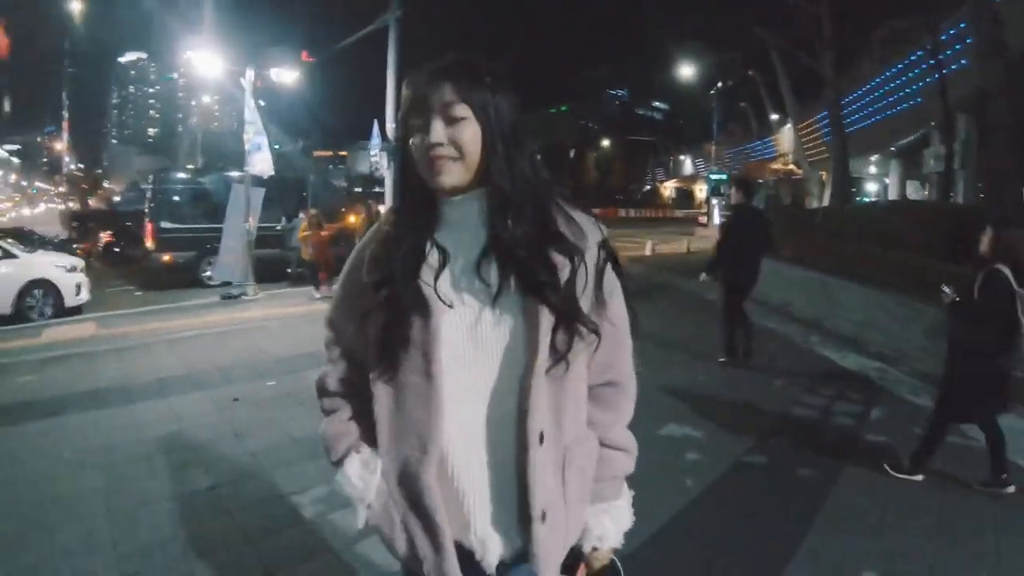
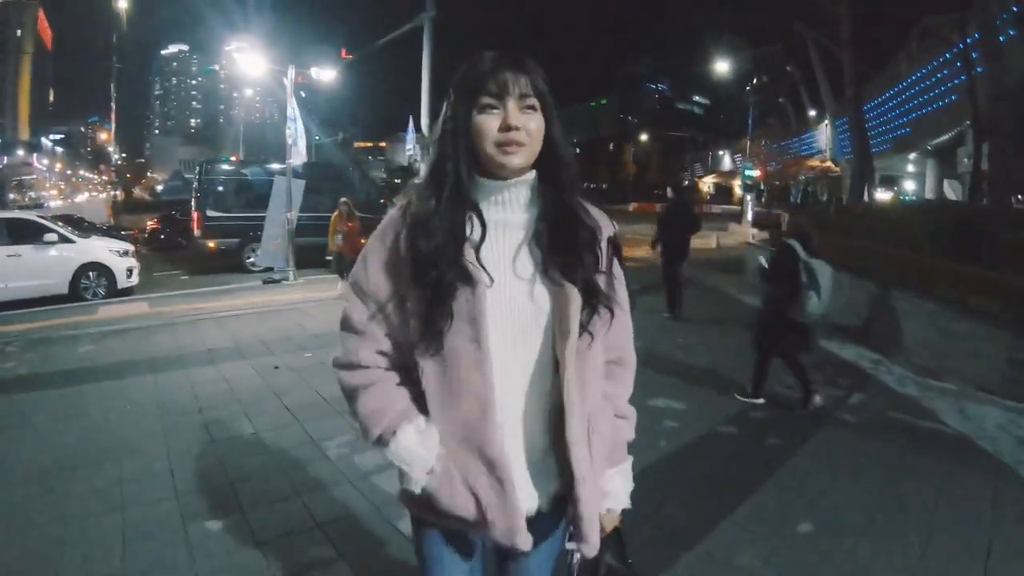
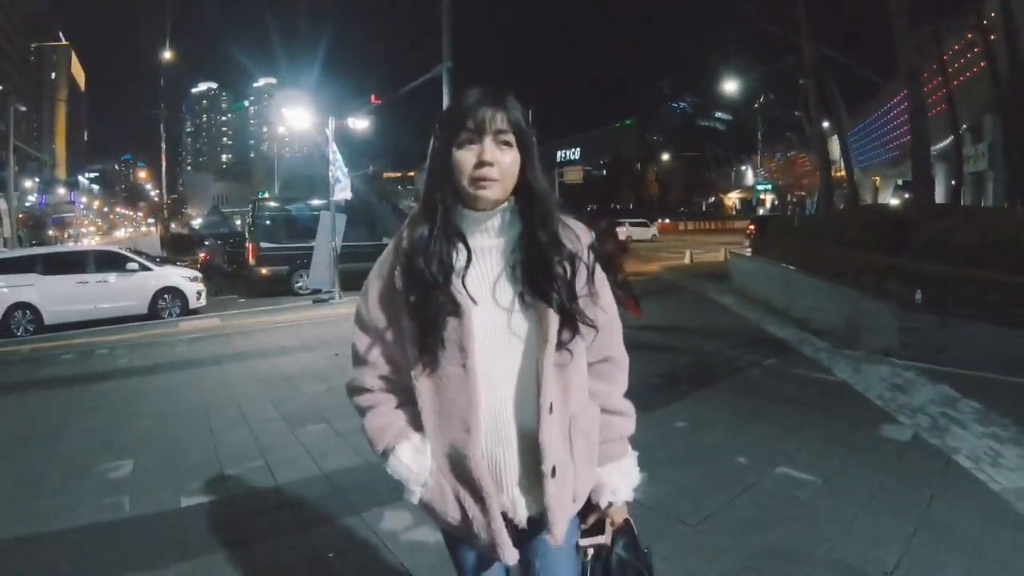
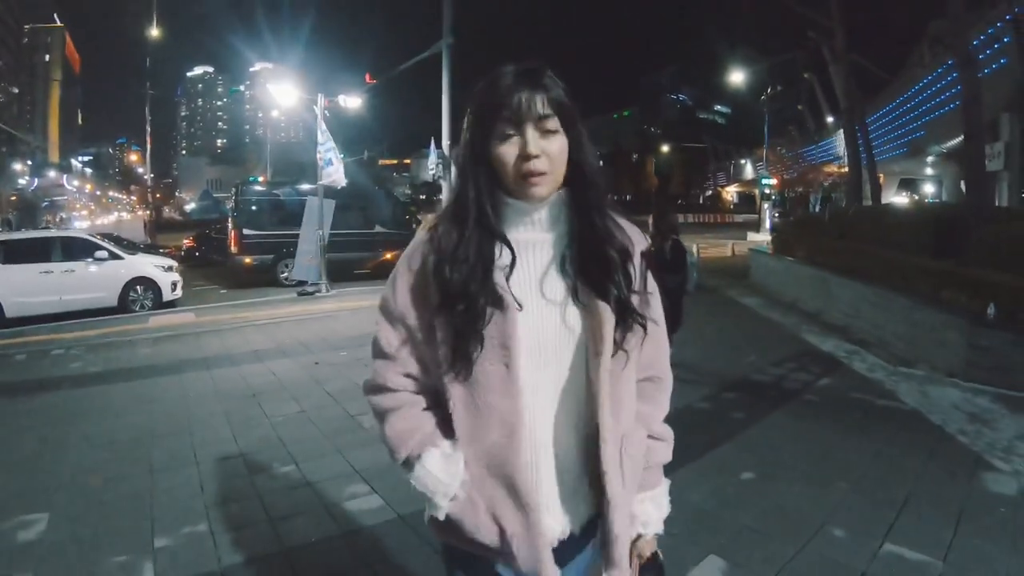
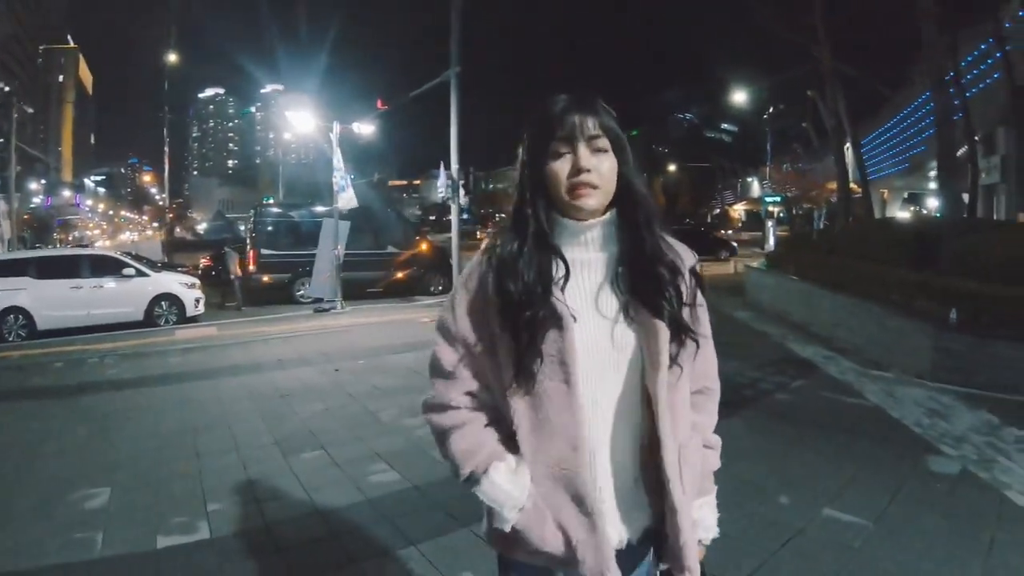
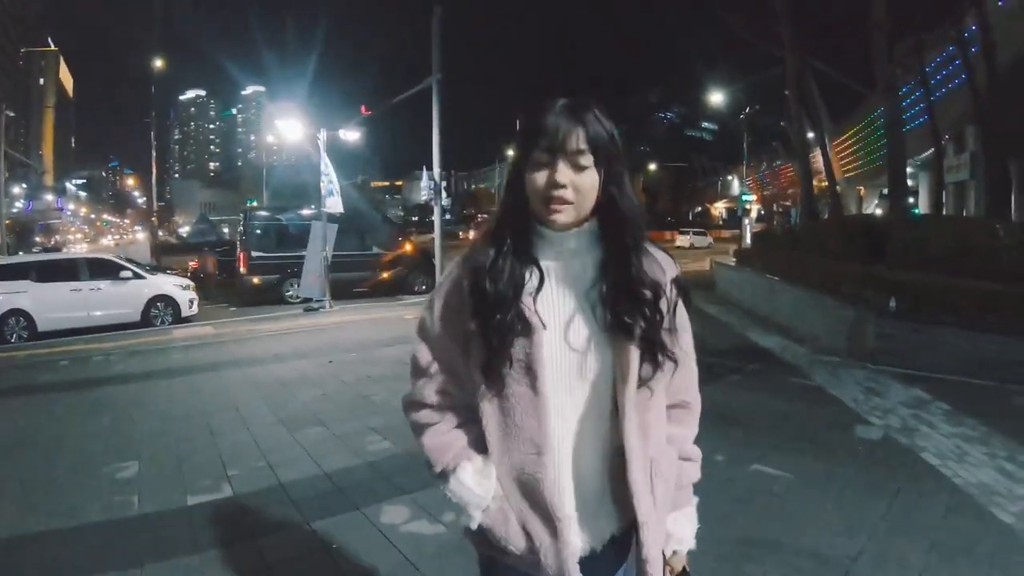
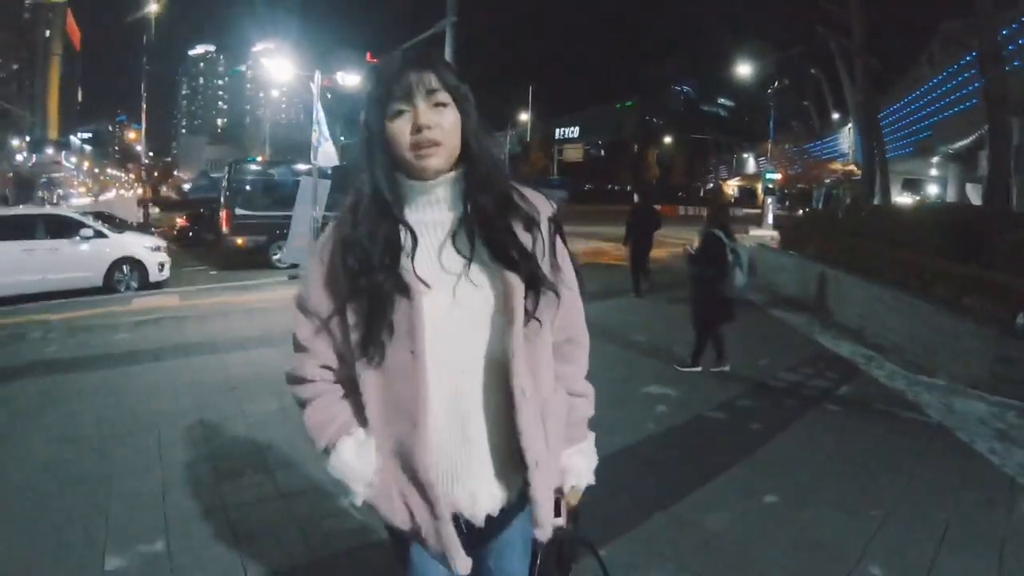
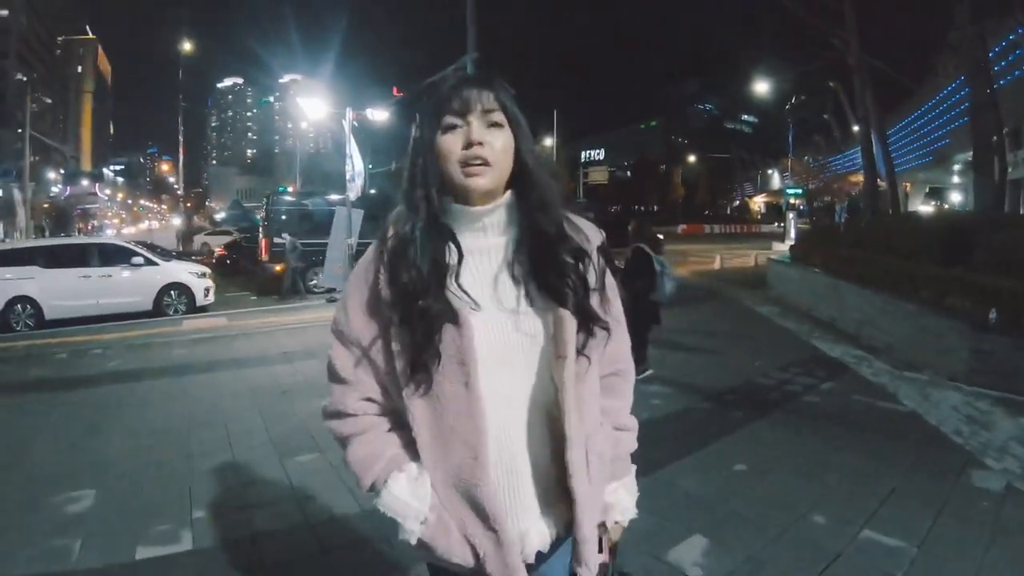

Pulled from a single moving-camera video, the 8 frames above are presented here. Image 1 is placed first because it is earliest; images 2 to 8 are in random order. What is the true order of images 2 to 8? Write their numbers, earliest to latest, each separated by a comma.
2, 7, 4, 8, 5, 3, 6
